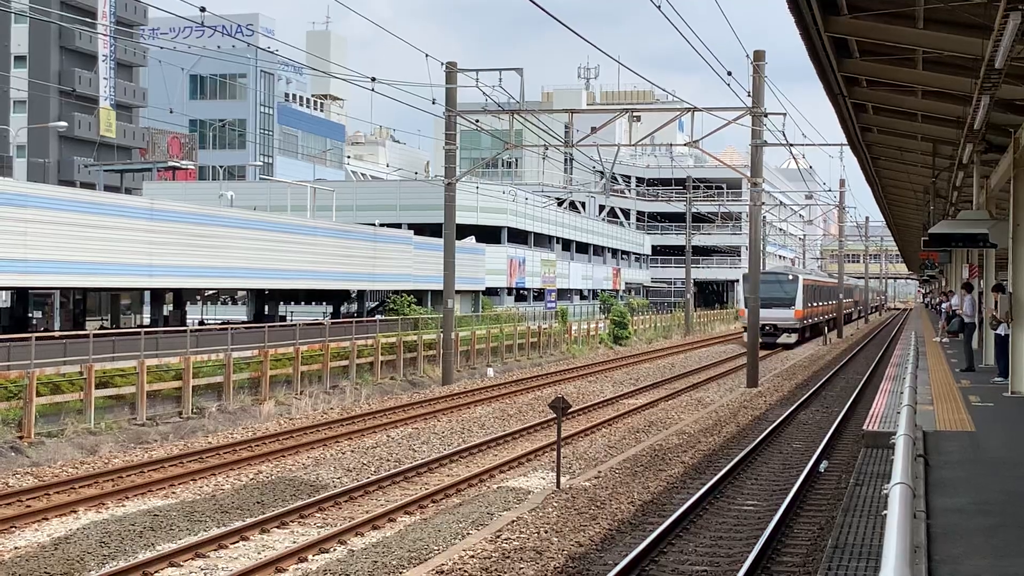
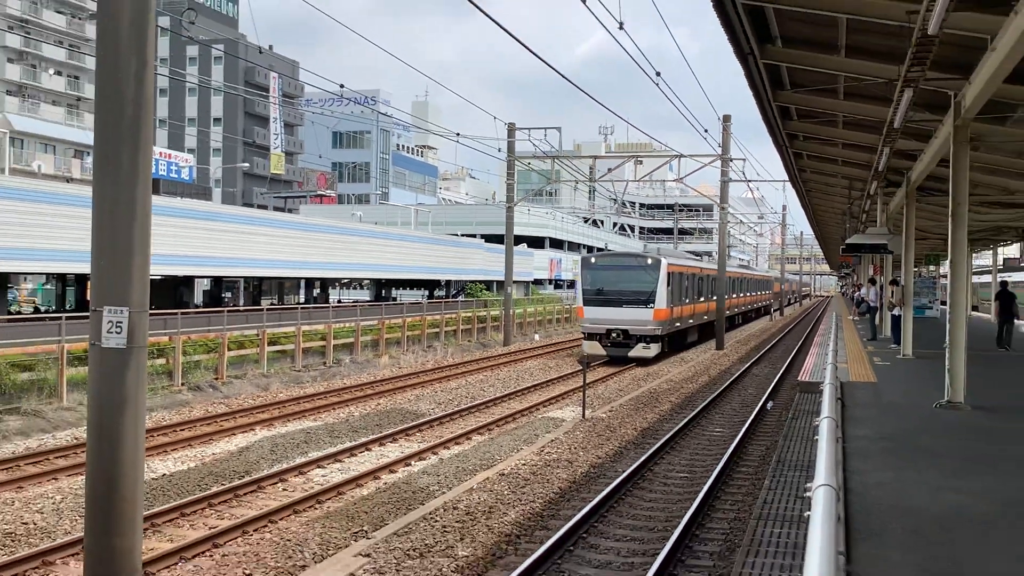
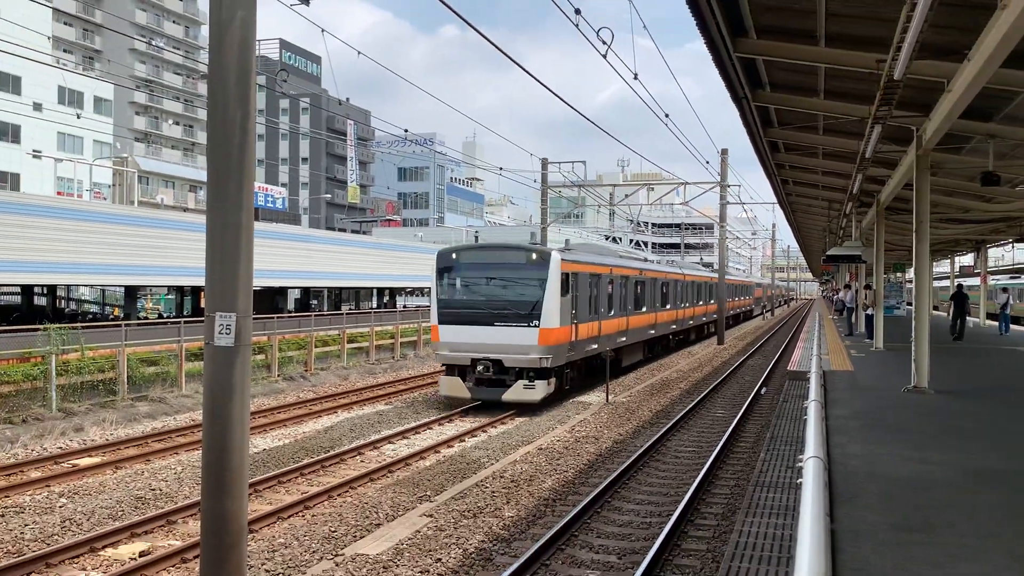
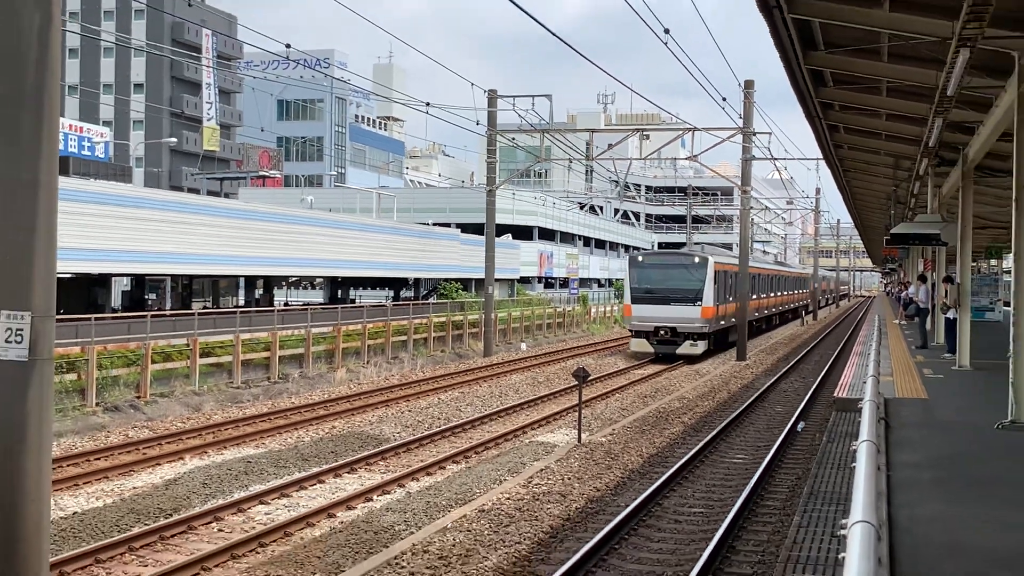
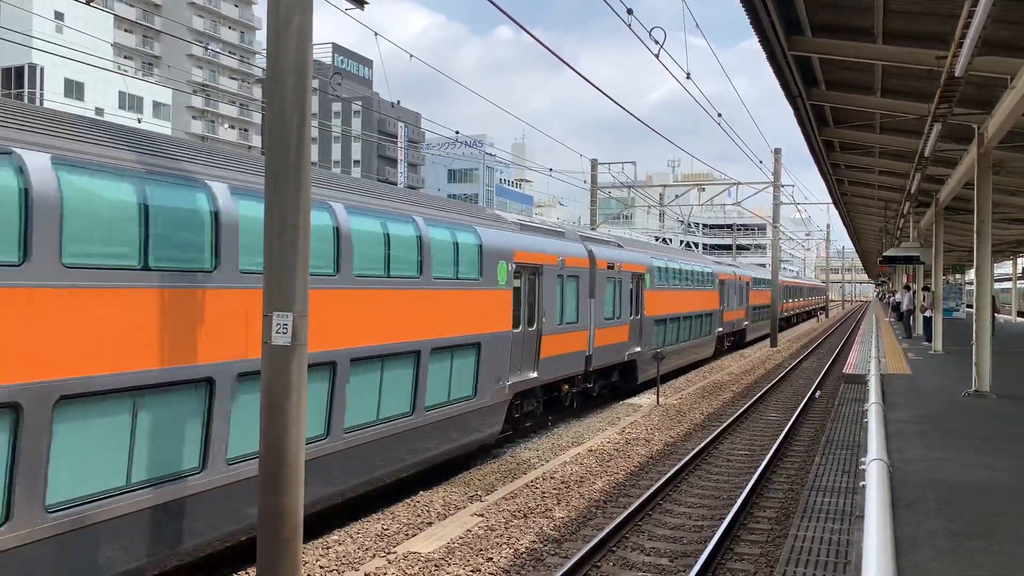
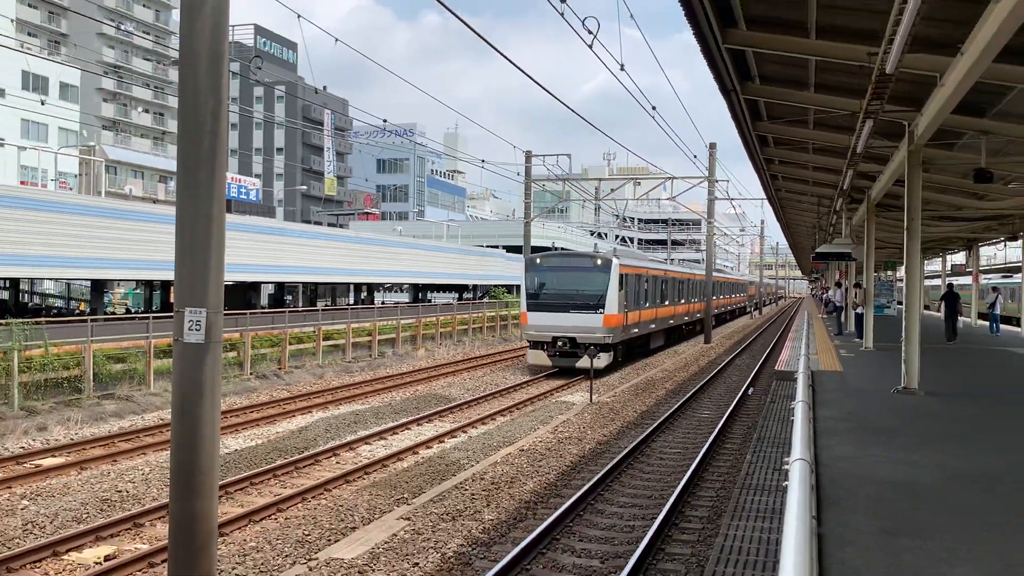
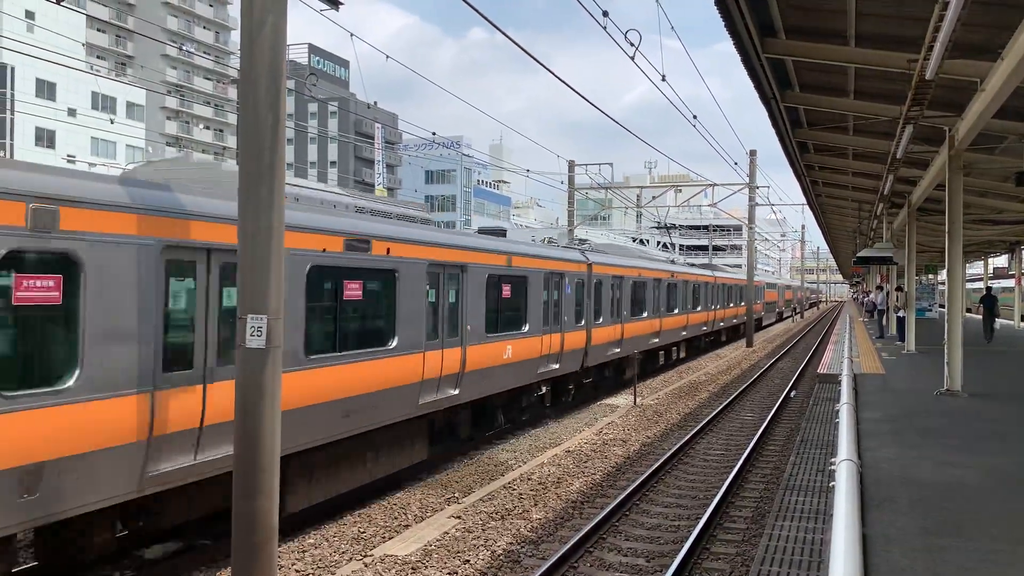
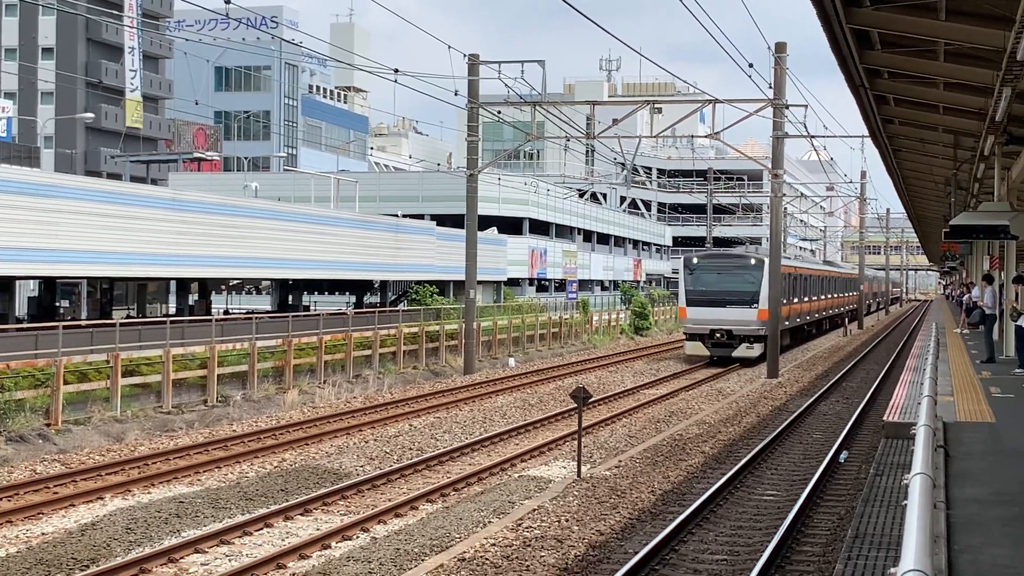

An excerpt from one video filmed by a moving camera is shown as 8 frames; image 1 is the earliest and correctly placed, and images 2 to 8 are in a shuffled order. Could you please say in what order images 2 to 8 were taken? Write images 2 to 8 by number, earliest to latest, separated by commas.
8, 4, 2, 6, 3, 7, 5
